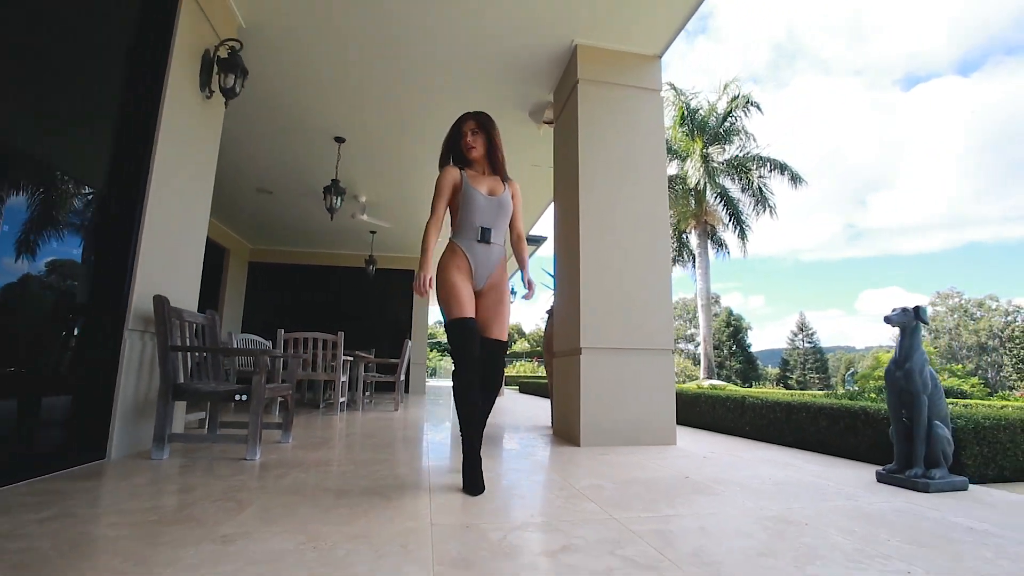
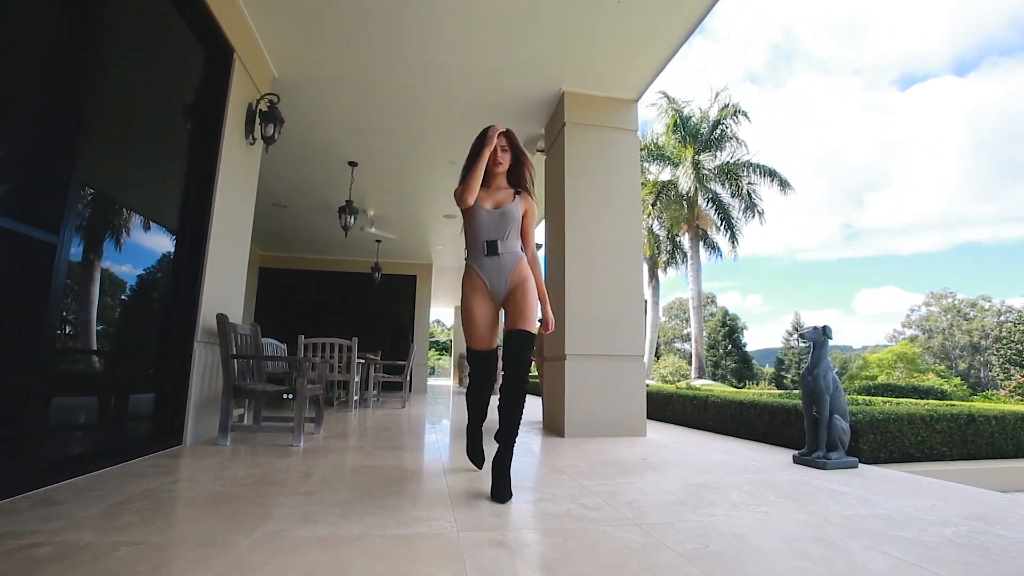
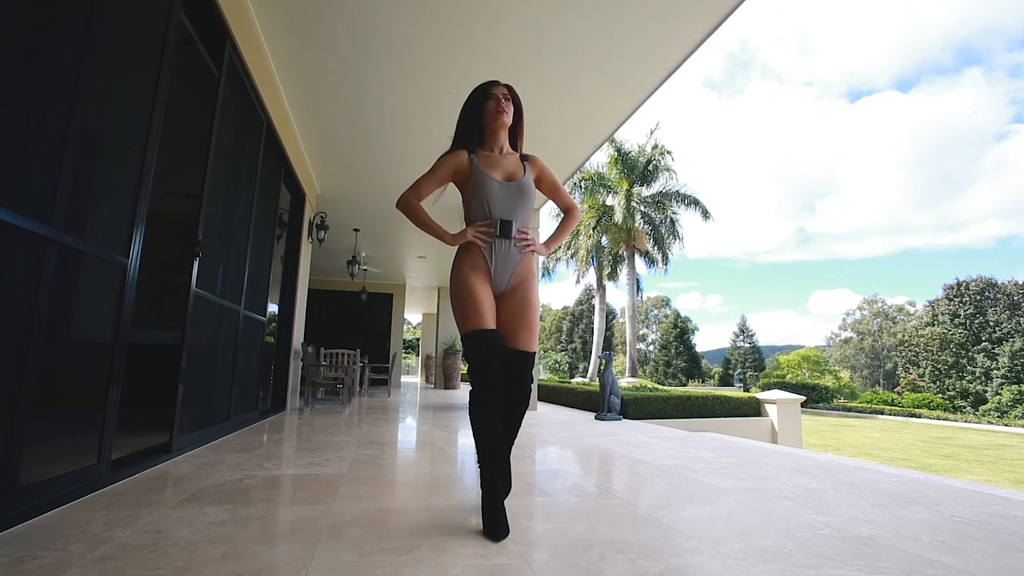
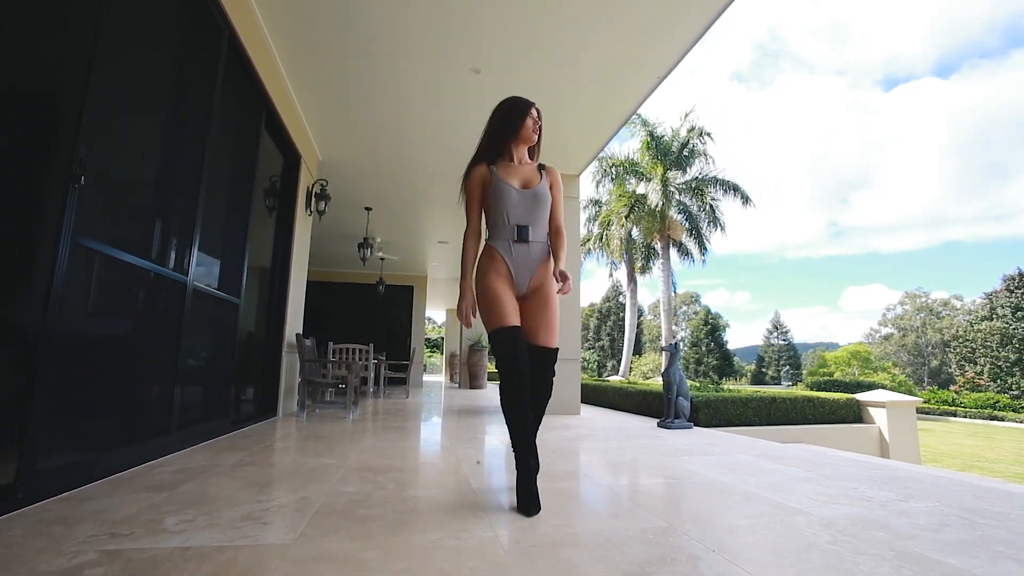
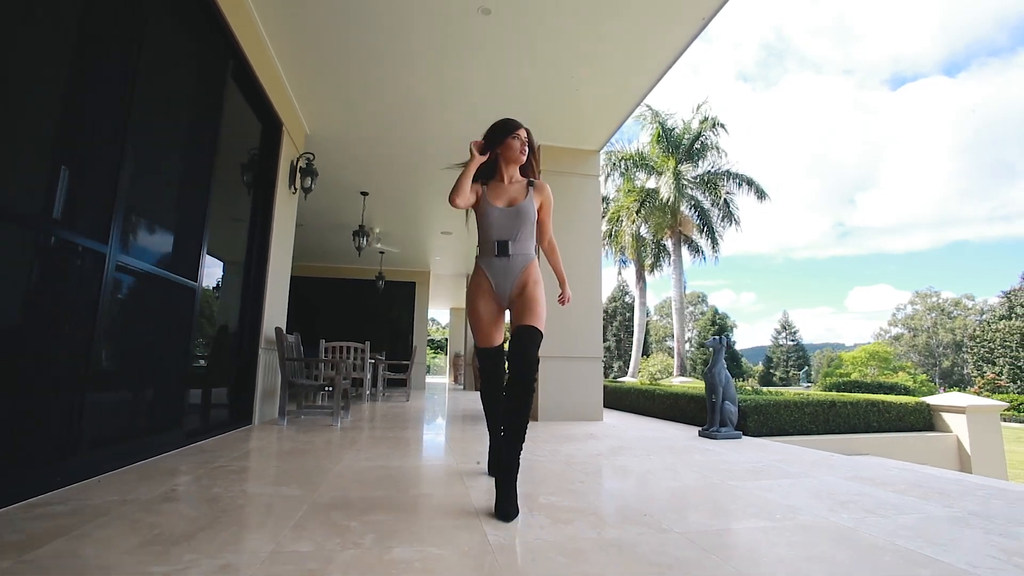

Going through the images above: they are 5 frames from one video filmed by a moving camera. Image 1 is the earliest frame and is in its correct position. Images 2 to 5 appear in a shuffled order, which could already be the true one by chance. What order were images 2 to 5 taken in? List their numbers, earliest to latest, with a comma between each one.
2, 5, 4, 3
